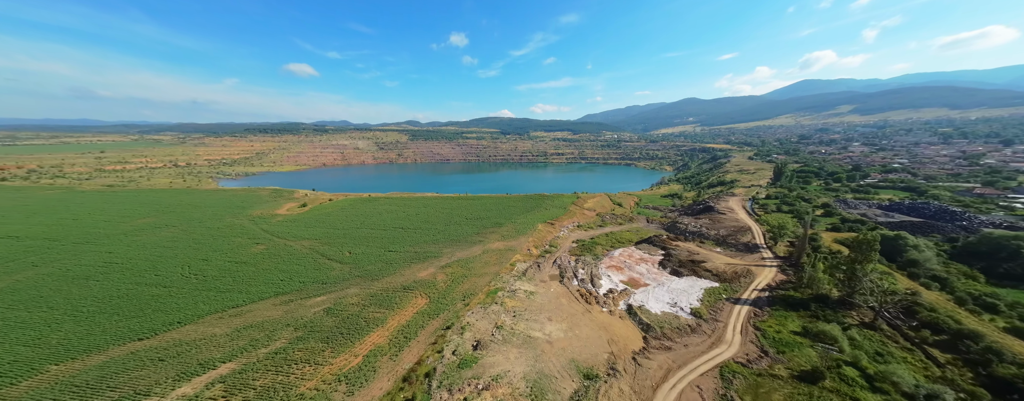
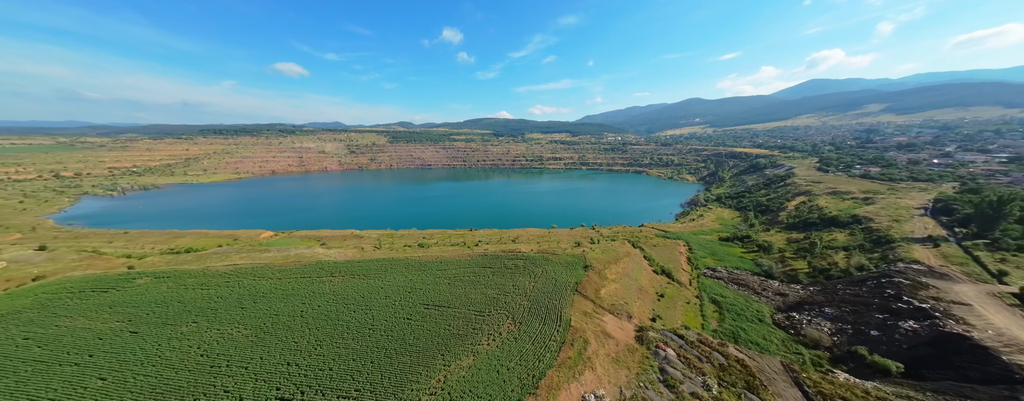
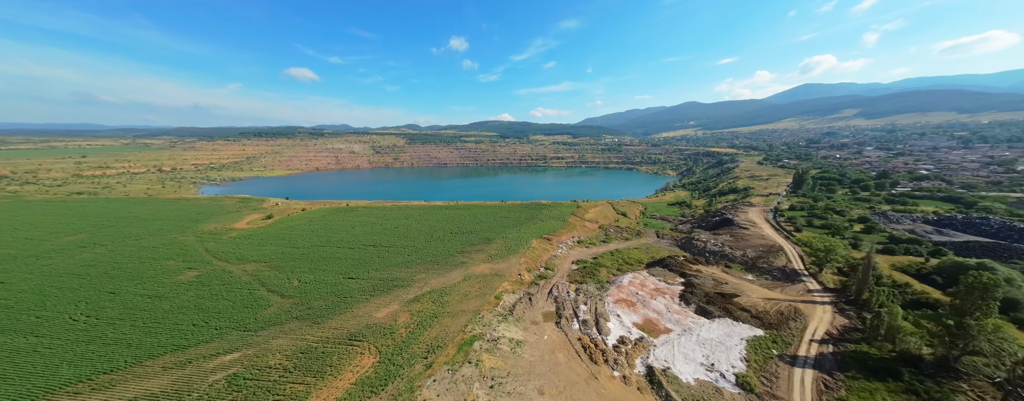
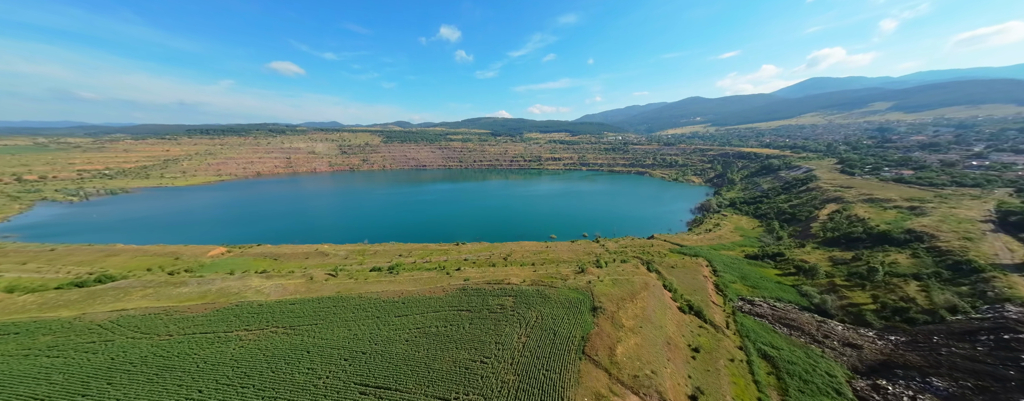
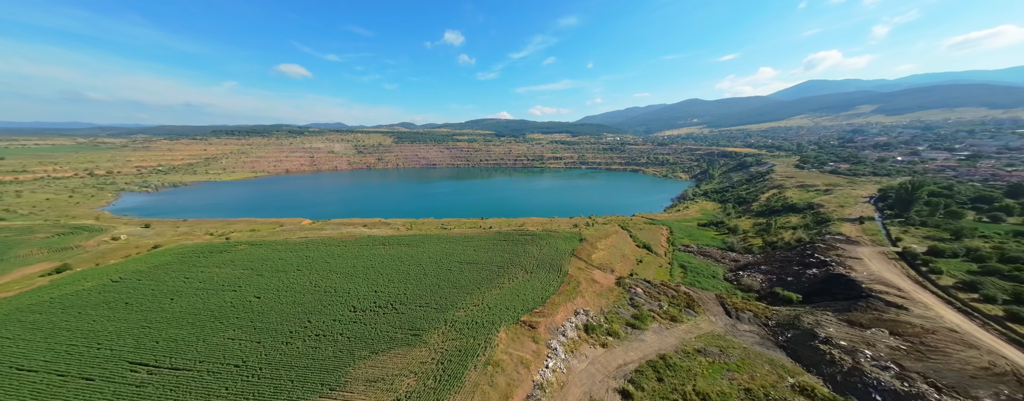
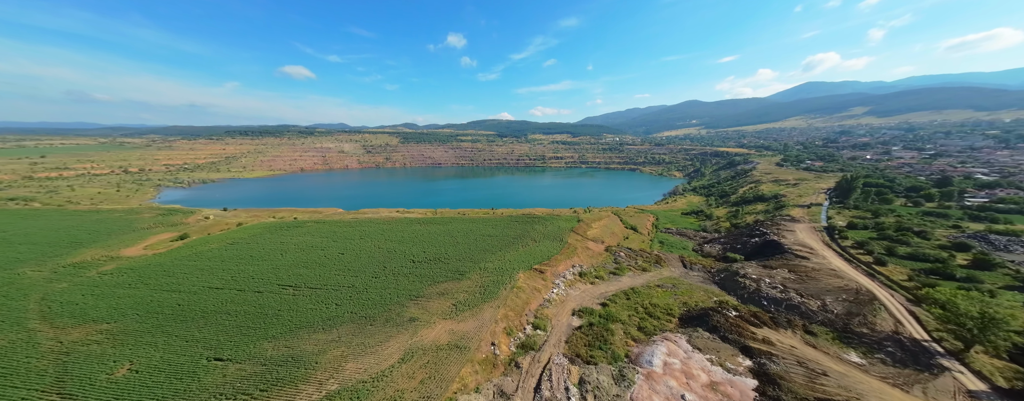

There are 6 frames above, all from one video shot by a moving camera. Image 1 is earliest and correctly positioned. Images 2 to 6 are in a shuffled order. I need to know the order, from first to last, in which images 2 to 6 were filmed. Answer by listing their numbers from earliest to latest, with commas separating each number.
3, 6, 5, 2, 4
